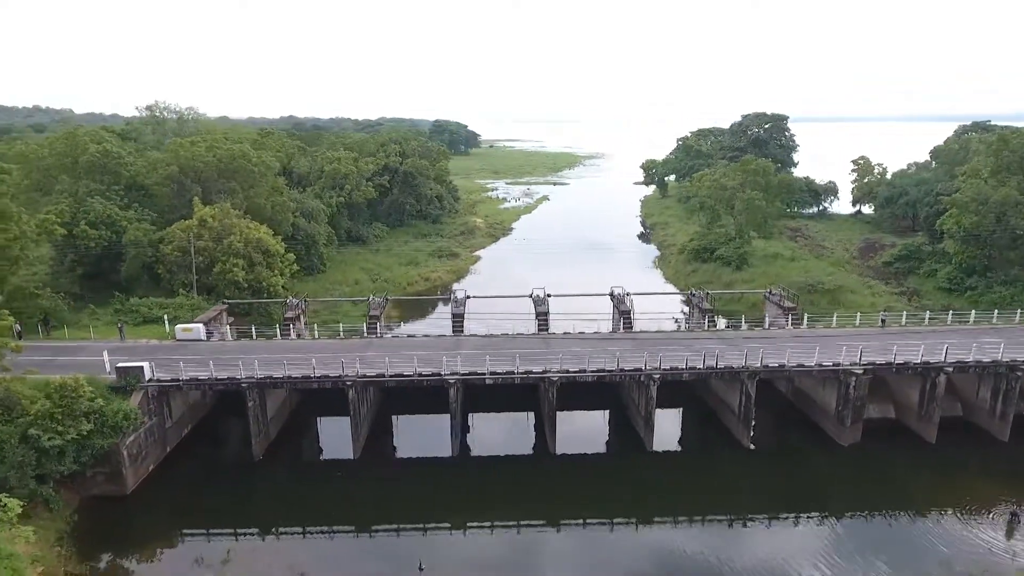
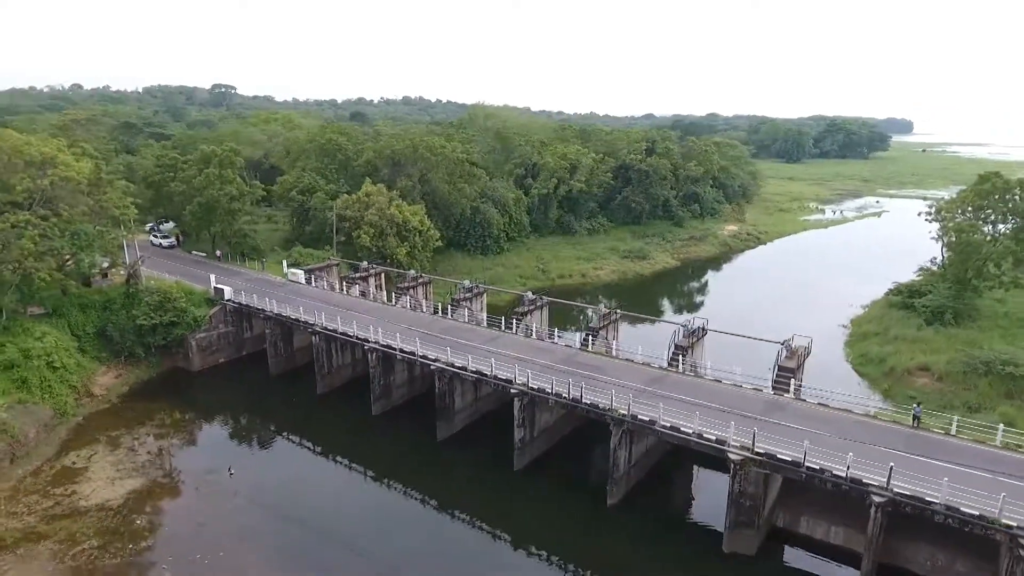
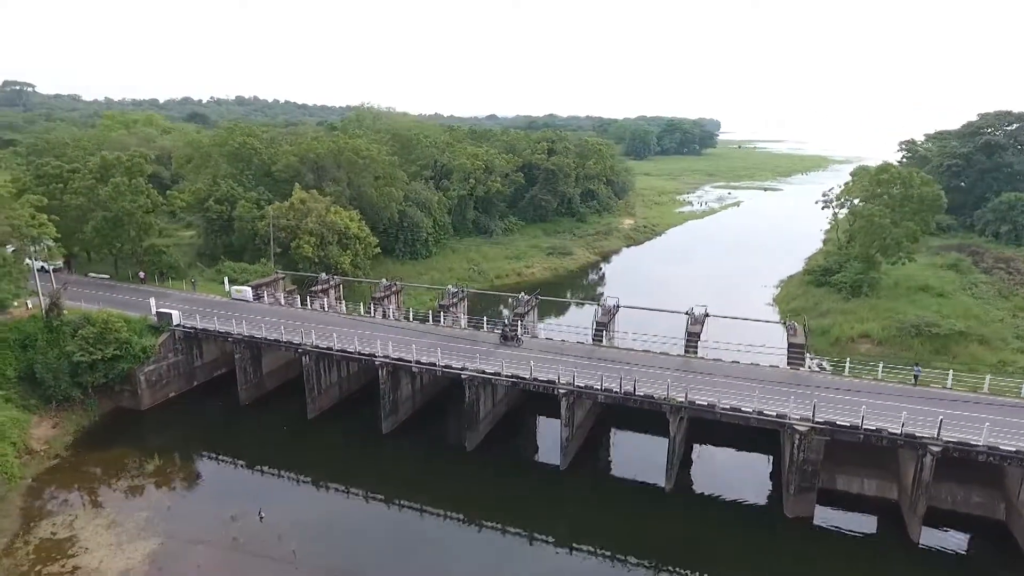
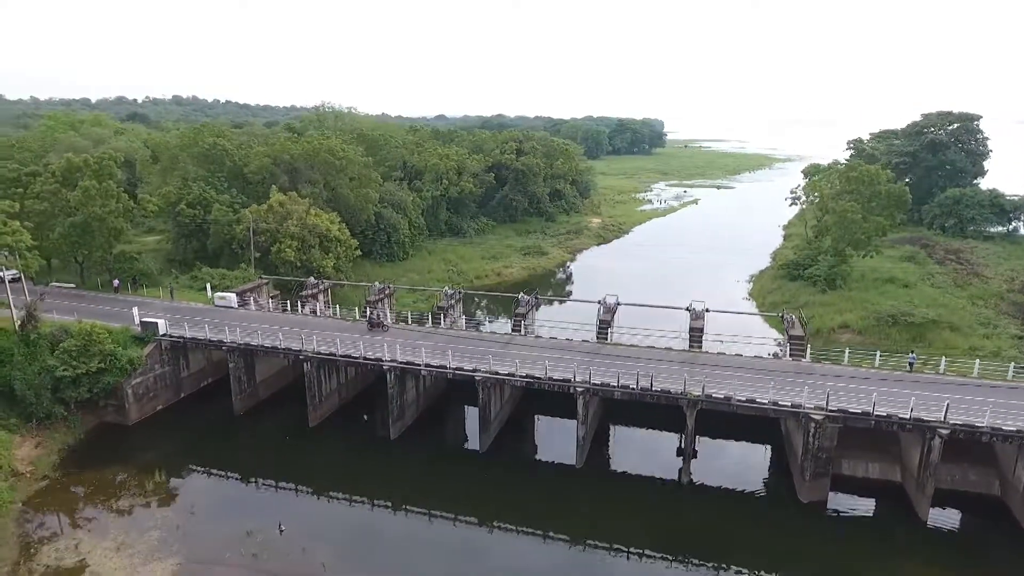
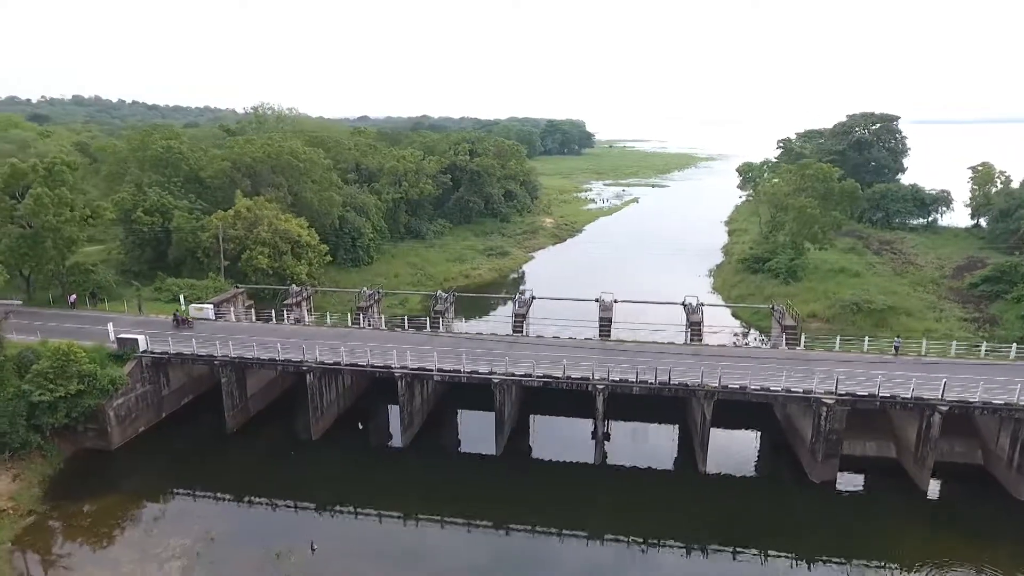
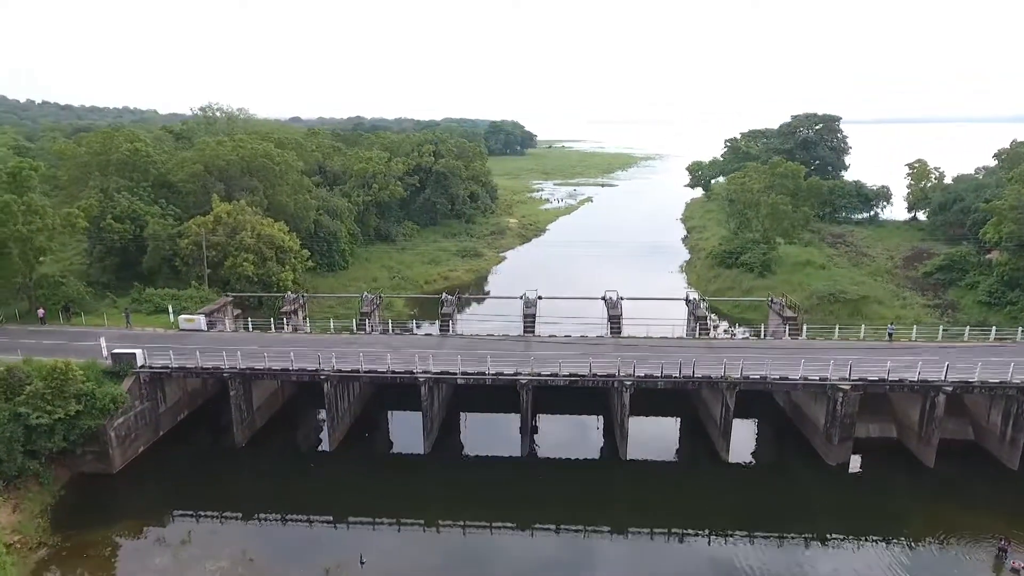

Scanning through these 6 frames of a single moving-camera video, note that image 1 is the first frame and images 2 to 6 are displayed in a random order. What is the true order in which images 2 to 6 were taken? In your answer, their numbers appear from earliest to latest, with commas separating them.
6, 5, 4, 3, 2
